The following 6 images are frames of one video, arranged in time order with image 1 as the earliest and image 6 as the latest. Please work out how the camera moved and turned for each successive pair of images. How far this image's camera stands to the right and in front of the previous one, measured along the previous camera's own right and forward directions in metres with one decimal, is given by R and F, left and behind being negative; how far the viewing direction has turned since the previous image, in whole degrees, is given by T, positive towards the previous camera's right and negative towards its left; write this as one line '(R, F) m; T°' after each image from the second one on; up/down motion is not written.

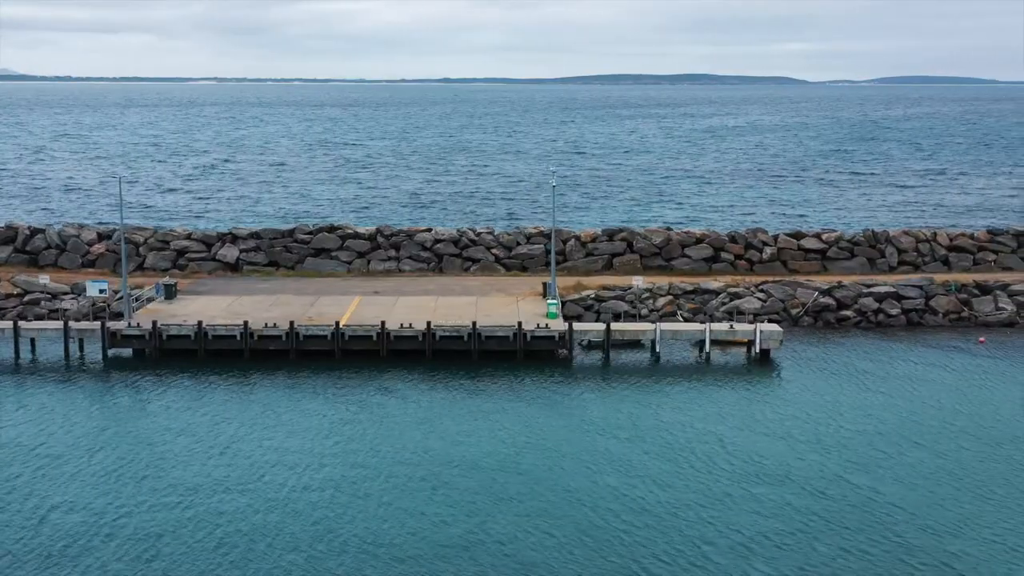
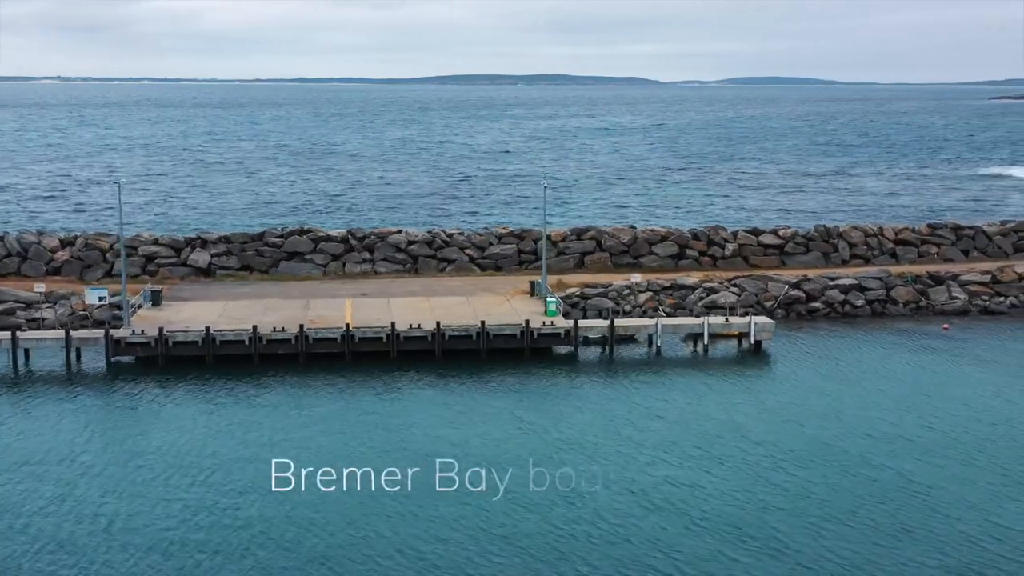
(-4.4, -0.5) m; +7°
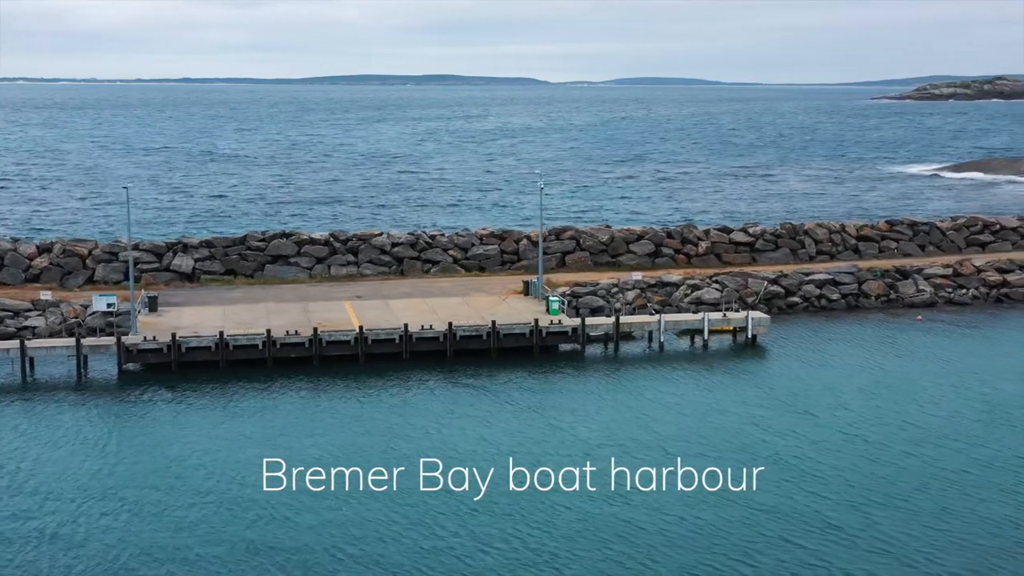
(-3.6, -0.4) m; +5°
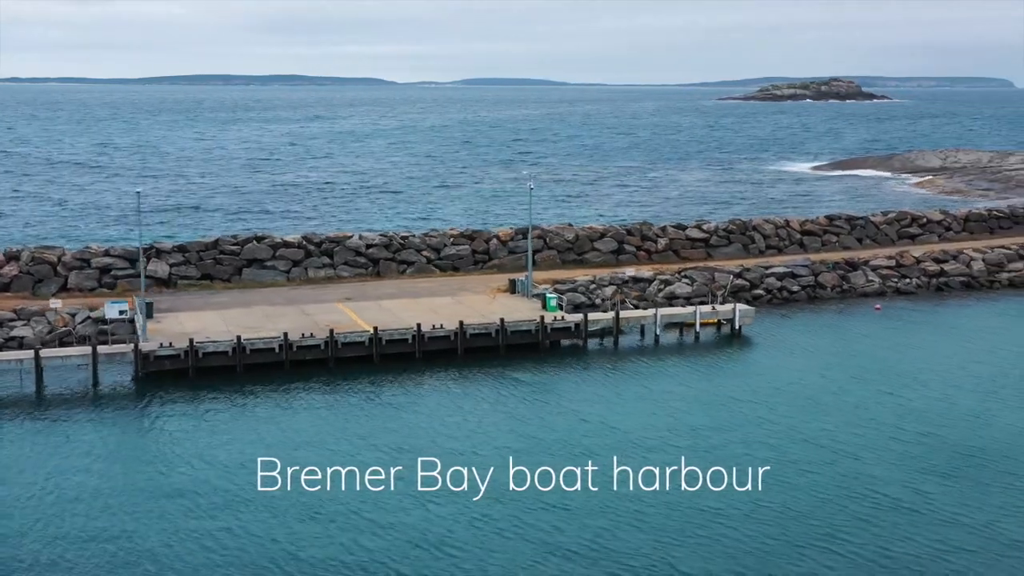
(-4.9, -0.5) m; +7°
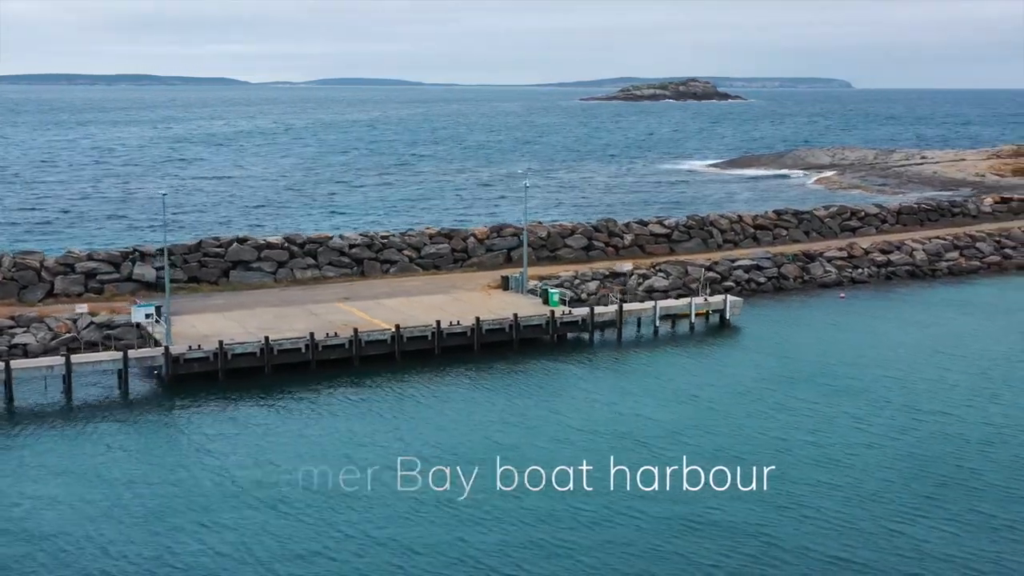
(-4.9, -0.5) m; +7°
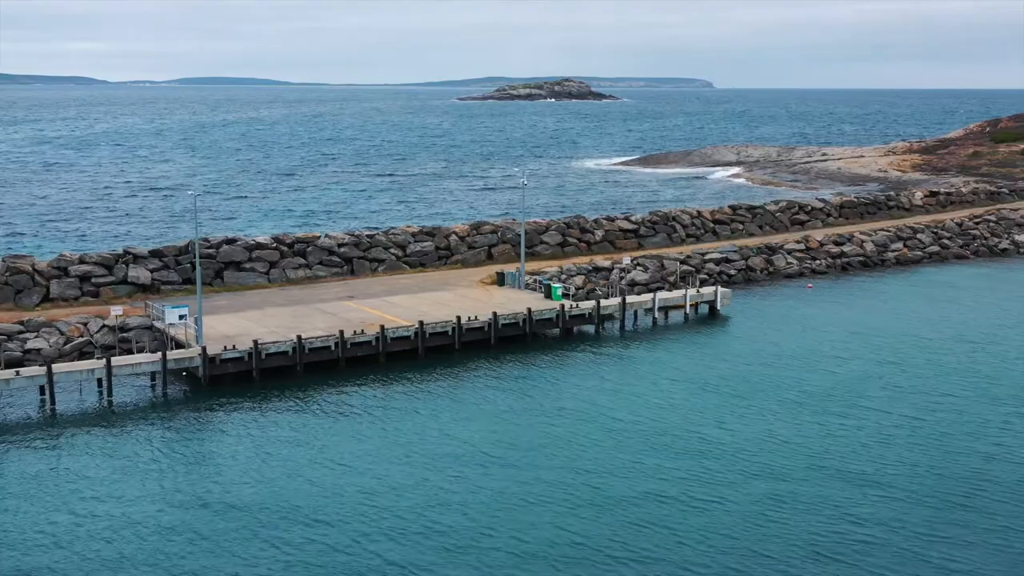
(-4.6, -0.5) m; +6°
